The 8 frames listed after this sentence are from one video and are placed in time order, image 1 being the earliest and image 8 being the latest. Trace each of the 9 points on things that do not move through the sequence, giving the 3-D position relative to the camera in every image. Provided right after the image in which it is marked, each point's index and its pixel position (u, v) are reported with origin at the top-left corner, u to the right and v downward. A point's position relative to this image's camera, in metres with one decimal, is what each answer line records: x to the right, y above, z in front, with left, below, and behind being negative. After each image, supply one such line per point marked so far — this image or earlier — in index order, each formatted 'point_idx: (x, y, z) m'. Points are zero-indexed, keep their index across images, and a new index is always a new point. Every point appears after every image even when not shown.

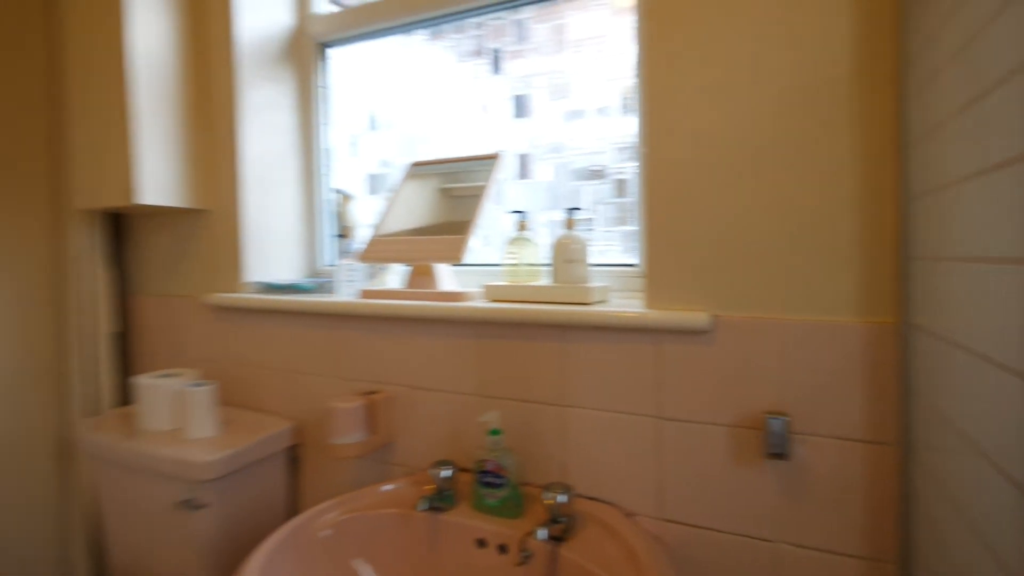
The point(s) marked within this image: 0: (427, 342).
0: (-0.1, -0.1, +0.9) m
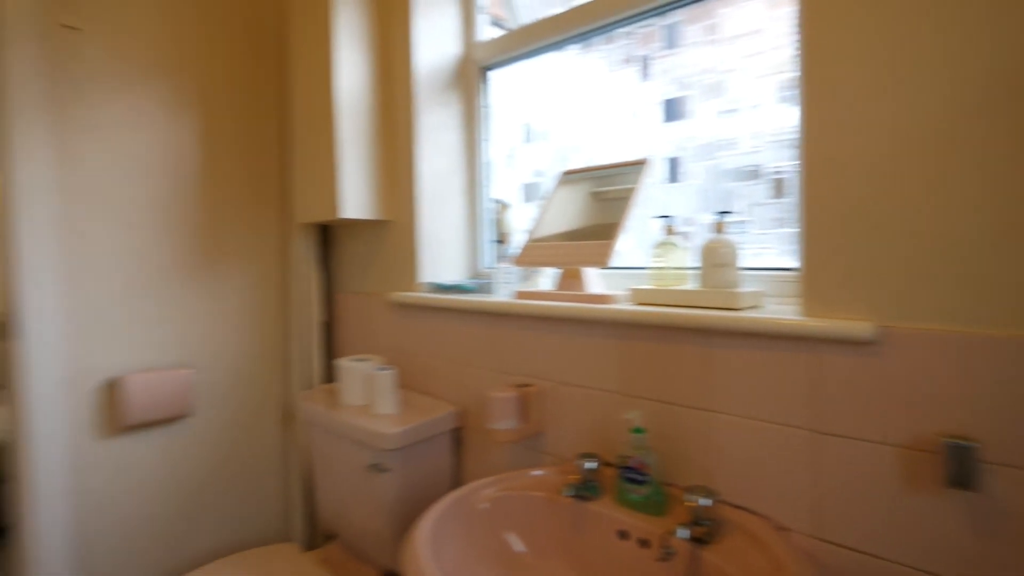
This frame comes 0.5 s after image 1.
0: (+0.1, -0.1, +0.9) m
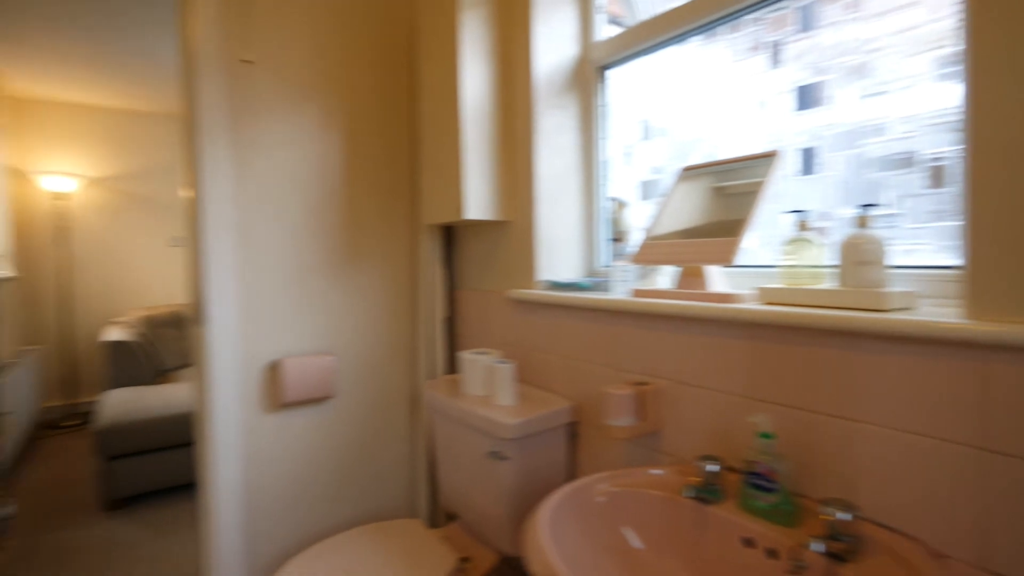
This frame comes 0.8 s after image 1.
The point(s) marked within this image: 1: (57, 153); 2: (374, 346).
0: (+0.3, -0.1, +0.9) m
1: (-3.2, +1.0, +3.7) m
2: (-0.4, -0.2, +1.6) m
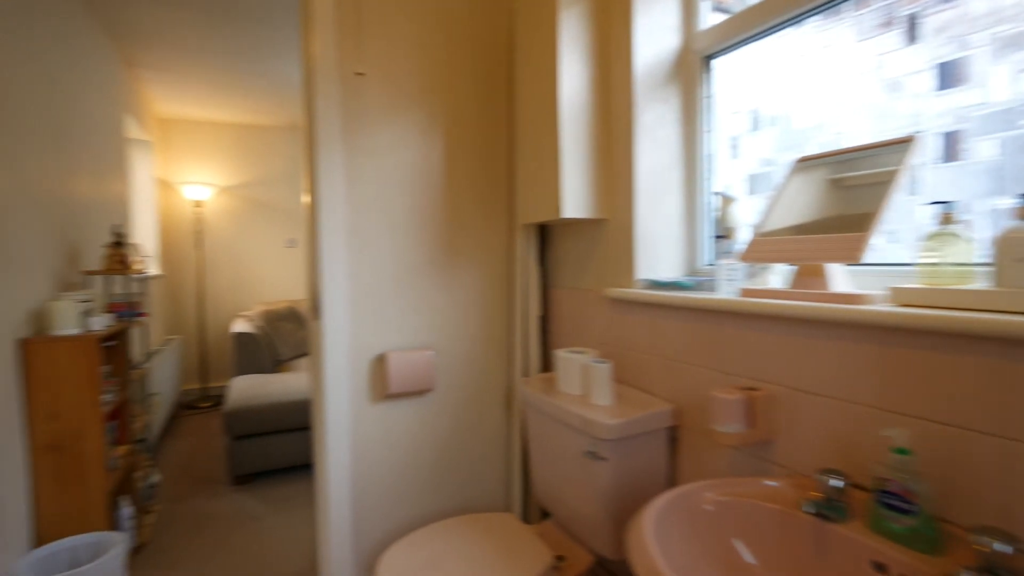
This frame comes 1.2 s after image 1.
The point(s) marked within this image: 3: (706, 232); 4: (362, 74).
0: (+0.5, -0.1, +0.9) m
1: (-2.5, +1.0, +4.2) m
2: (-0.1, -0.2, +1.6) m
3: (+0.5, +0.1, +1.3) m
4: (-0.4, +0.6, +1.5) m
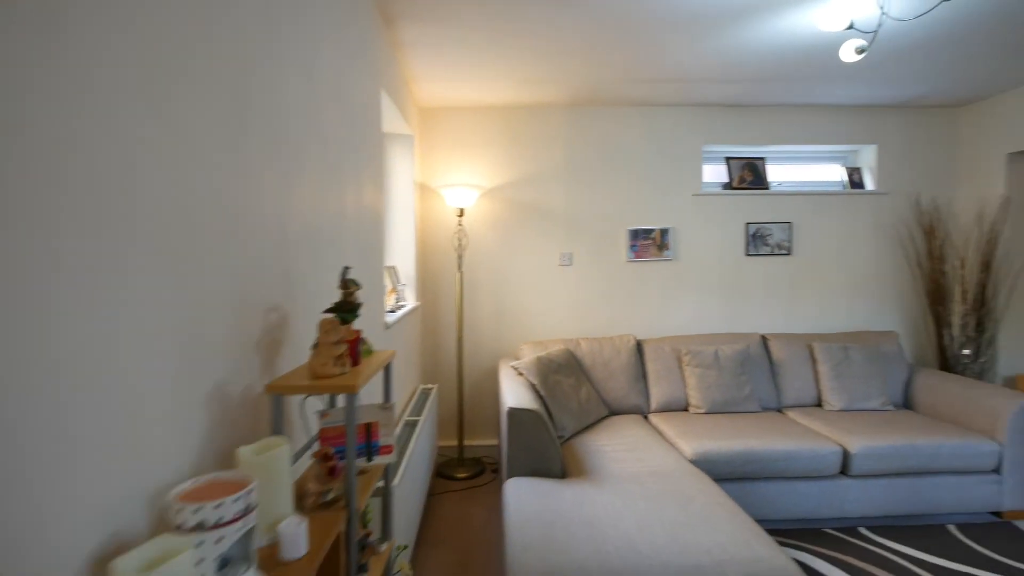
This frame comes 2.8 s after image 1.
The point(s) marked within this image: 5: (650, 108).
0: (+1.1, -0.4, -0.9) m
1: (-0.3, +0.8, +3.3) m
2: (+0.8, -0.4, 0.0) m
3: (+1.3, -0.1, -0.5) m
4: (+0.5, +0.4, 0.0) m
5: (+0.9, +1.2, +3.4) m
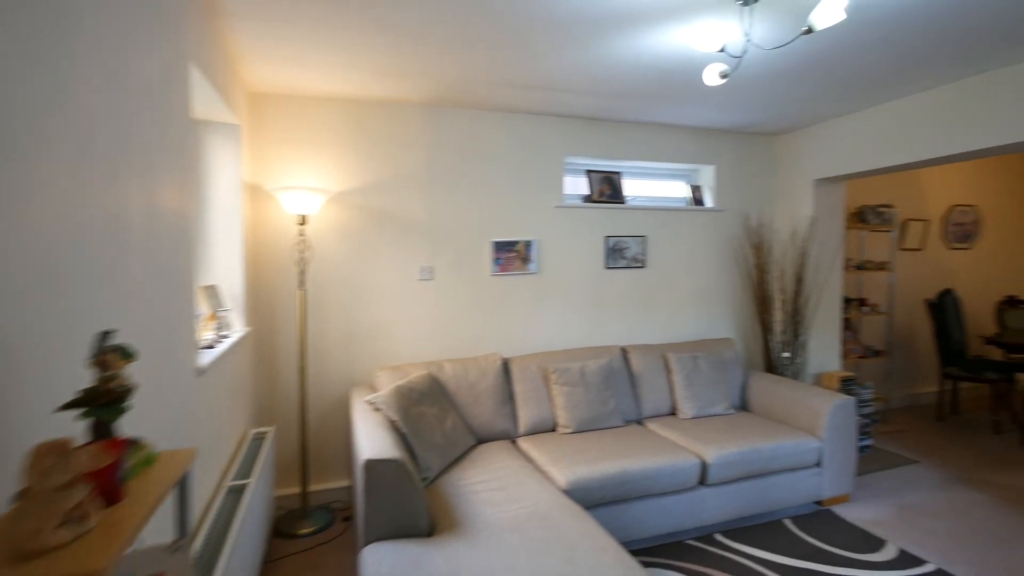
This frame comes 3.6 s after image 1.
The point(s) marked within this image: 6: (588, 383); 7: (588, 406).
0: (+1.4, -0.5, -0.9) m
1: (-1.2, +0.7, +2.9) m
2: (+0.9, -0.5, 0.0) m
3: (+1.4, -0.2, -0.4) m
4: (+0.6, +0.3, -0.1) m
5: (0.0, +1.1, +3.3) m
6: (+0.4, -0.5, +3.0) m
7: (+0.4, -0.7, +2.9) m
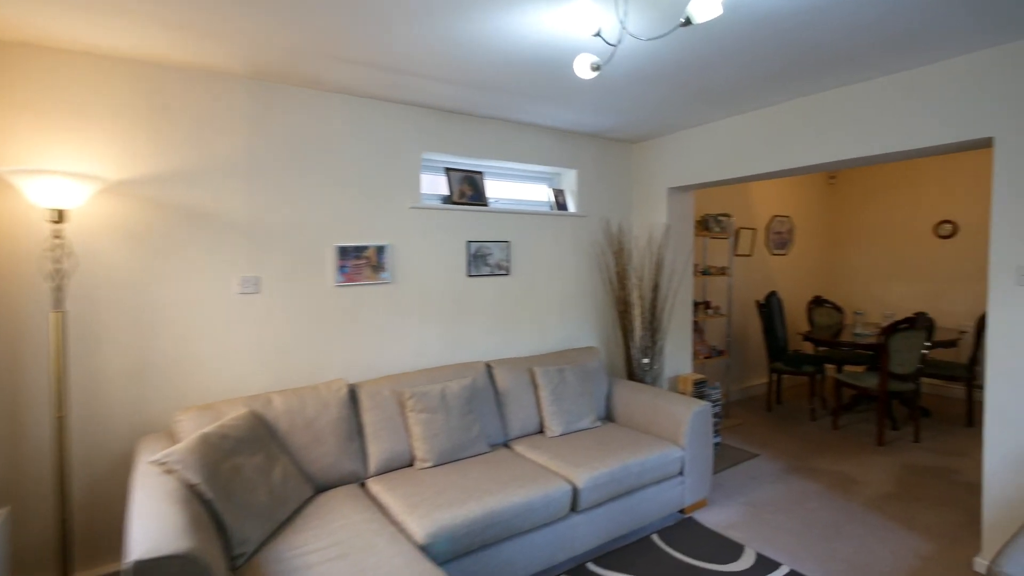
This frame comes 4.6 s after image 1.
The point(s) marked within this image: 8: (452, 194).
0: (+1.6, -0.5, -0.8) m
1: (-1.9, +0.6, +2.1) m
2: (+0.9, -0.6, -0.1) m
3: (+1.5, -0.3, -0.3) m
4: (+0.6, +0.2, -0.3) m
5: (-0.8, +1.0, +2.8) m
6: (-0.3, -0.6, +2.6) m
7: (-0.3, -0.7, +2.6) m
8: (-0.4, +0.6, +3.2) m
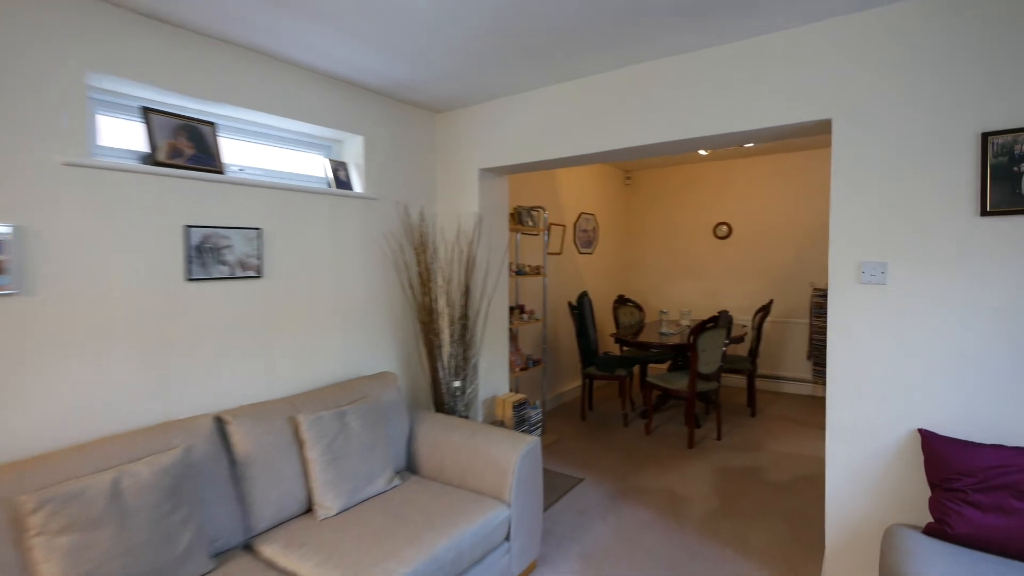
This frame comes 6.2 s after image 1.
0: (+1.9, -0.5, -1.0) m
1: (-2.4, +0.6, +0.5) m
2: (+1.0, -0.6, -0.6) m
3: (+1.7, -0.3, -0.6) m
4: (+0.8, +0.2, -0.9) m
5: (-1.7, +1.0, +1.5) m
6: (-1.1, -0.6, +1.5) m
7: (-1.1, -0.8, +1.4) m
8: (-1.4, +0.5, +2.0) m
